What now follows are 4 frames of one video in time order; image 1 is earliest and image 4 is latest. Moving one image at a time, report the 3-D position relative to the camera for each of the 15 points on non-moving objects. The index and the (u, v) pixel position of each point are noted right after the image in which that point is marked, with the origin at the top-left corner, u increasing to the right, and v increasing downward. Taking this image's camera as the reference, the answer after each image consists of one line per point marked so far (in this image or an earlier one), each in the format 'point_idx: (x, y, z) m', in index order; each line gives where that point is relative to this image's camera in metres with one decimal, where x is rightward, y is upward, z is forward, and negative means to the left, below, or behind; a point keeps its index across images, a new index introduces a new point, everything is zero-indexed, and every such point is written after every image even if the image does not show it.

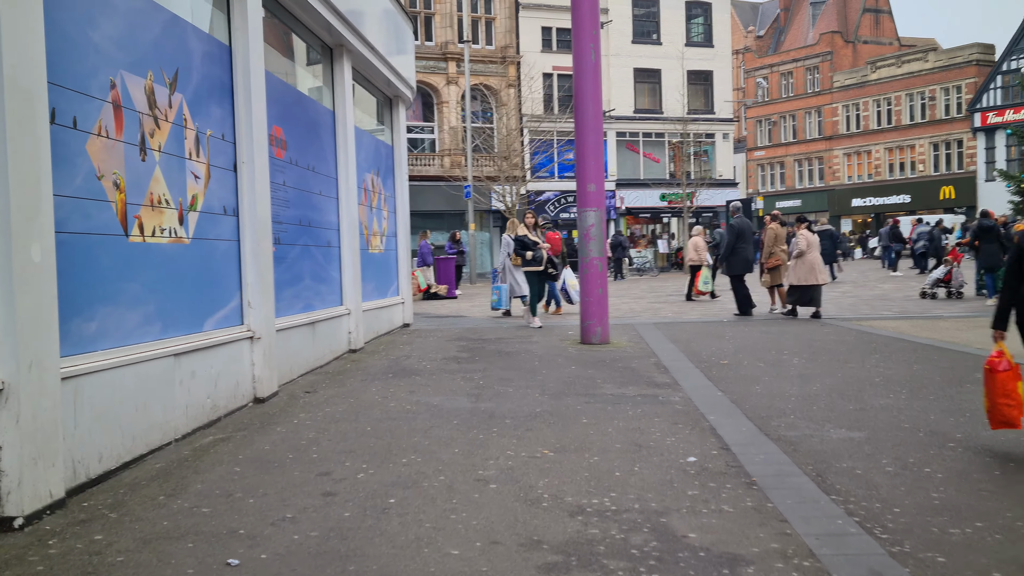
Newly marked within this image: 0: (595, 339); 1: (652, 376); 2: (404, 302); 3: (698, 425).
0: (+1.0, -0.6, +11.8) m
1: (+1.3, -0.8, +9.0) m
2: (-1.6, -0.2, +14.5) m
3: (+1.3, -0.9, +6.7) m
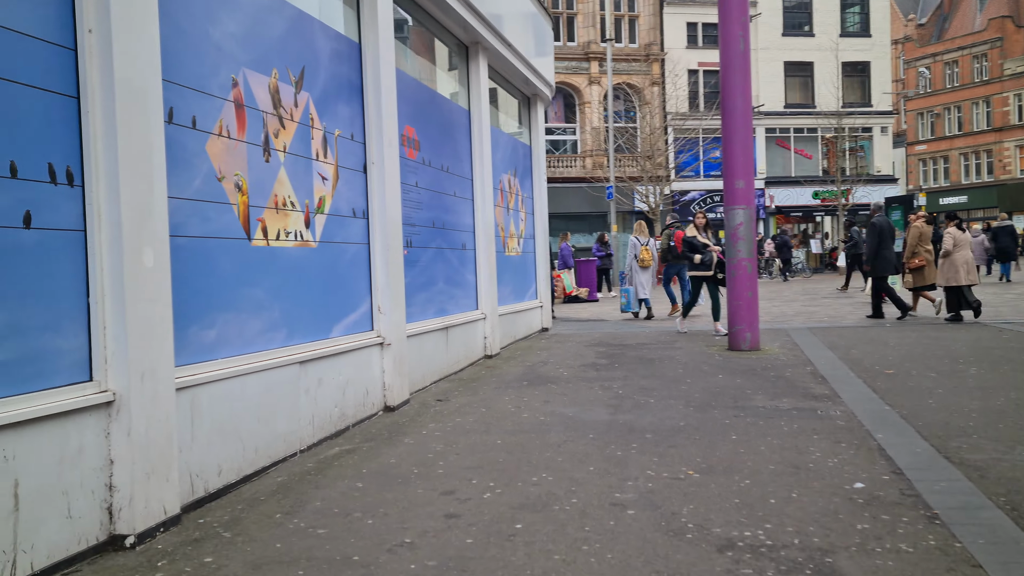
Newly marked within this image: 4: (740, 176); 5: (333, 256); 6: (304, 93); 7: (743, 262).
0: (+2.6, -0.6, +11.1) m
1: (+2.5, -0.8, +8.3) m
2: (+0.4, -0.3, +14.1) m
3: (+2.1, -1.0, +6.0) m
4: (+2.5, +1.2, +11.1) m
5: (-1.2, +0.2, +6.7) m
6: (-1.3, +1.3, +6.4) m
7: (+2.6, +0.3, +11.1) m
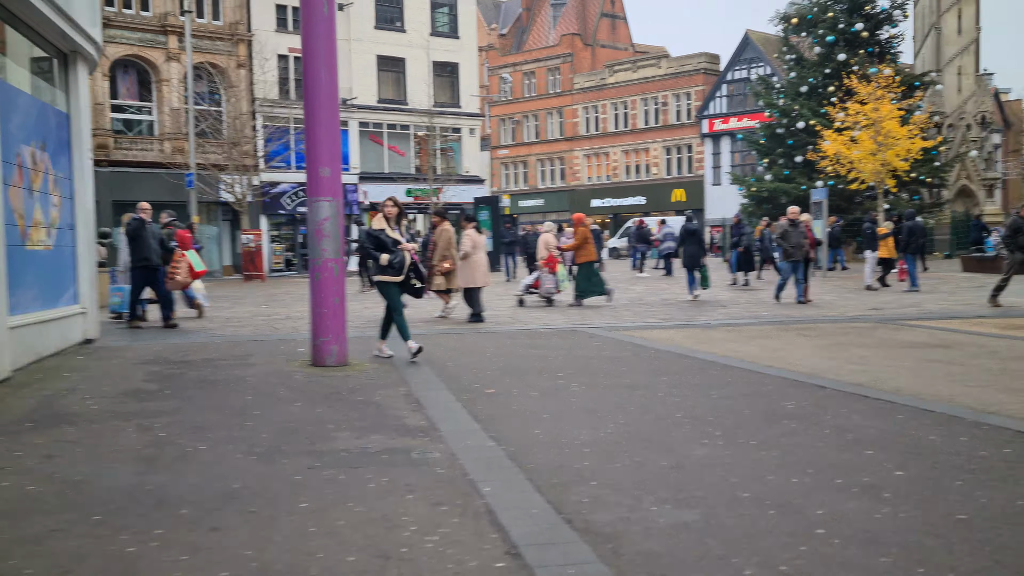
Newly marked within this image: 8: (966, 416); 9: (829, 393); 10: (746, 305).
0: (-1.8, -0.7, +9.6) m
1: (-0.8, -0.9, +6.9) m
2: (-5.0, -0.3, +11.5) m
3: (-0.2, -1.0, +4.7) m
4: (-1.8, +1.2, +9.5) m
5: (-3.6, +0.1, +4.0) m
6: (-3.5, +1.2, +3.6) m
7: (-1.8, +0.2, +9.5) m
8: (+3.0, -0.9, +6.6) m
9: (+2.4, -0.8, +7.5) m
10: (+4.0, -0.3, +16.8) m
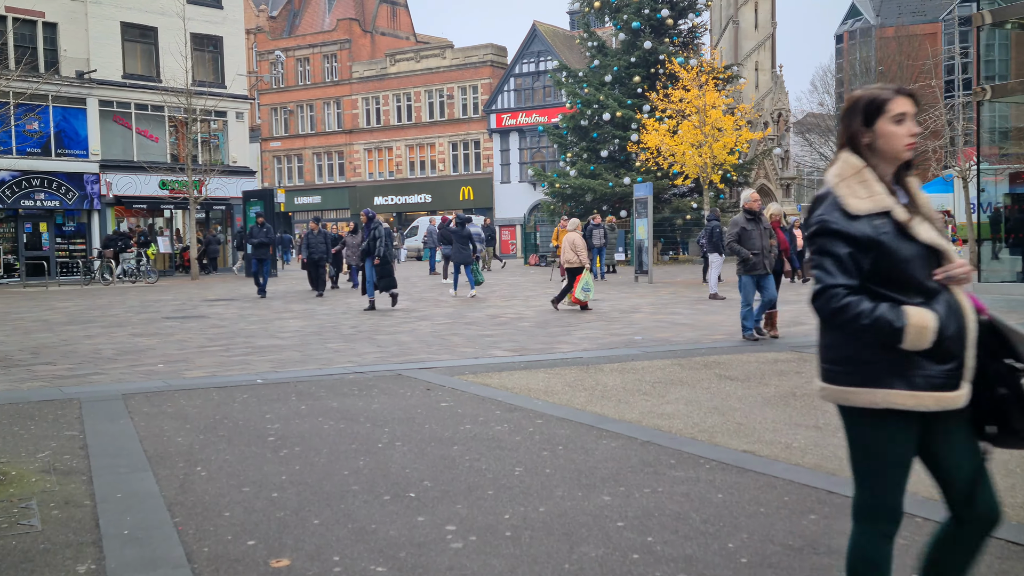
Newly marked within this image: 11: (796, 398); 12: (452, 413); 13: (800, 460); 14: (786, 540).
0: (-2.8, -0.9, +5.0) m
1: (-1.2, -1.1, +2.6) m
2: (-6.3, -0.6, +6.1) m
3: (-0.2, -1.3, +0.6) m
4: (-2.8, +1.0, +4.9) m
5: (-3.3, -0.1, -0.8) m
6: (-3.2, +0.9, -1.2) m
7: (-2.8, 0.0, +5.0) m
8: (+2.5, -1.0, +3.2) m
9: (+1.7, -1.0, +4.0) m
10: (+1.2, -0.5, +13.3) m
11: (+2.1, -0.8, +7.5) m
12: (-0.4, -0.9, +6.9) m
13: (+1.6, -0.9, +5.5) m
14: (+1.1, -1.0, +4.0) m
